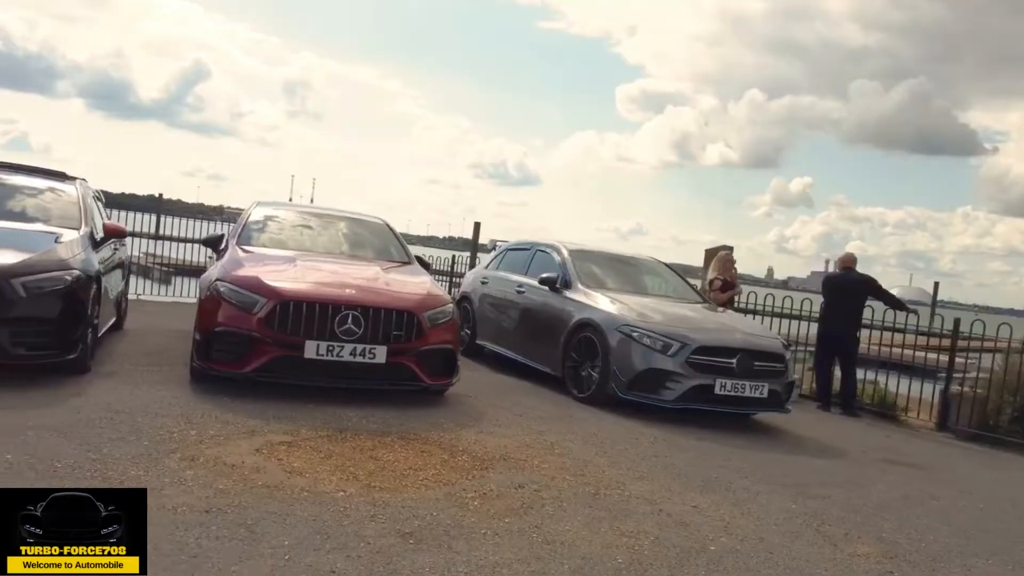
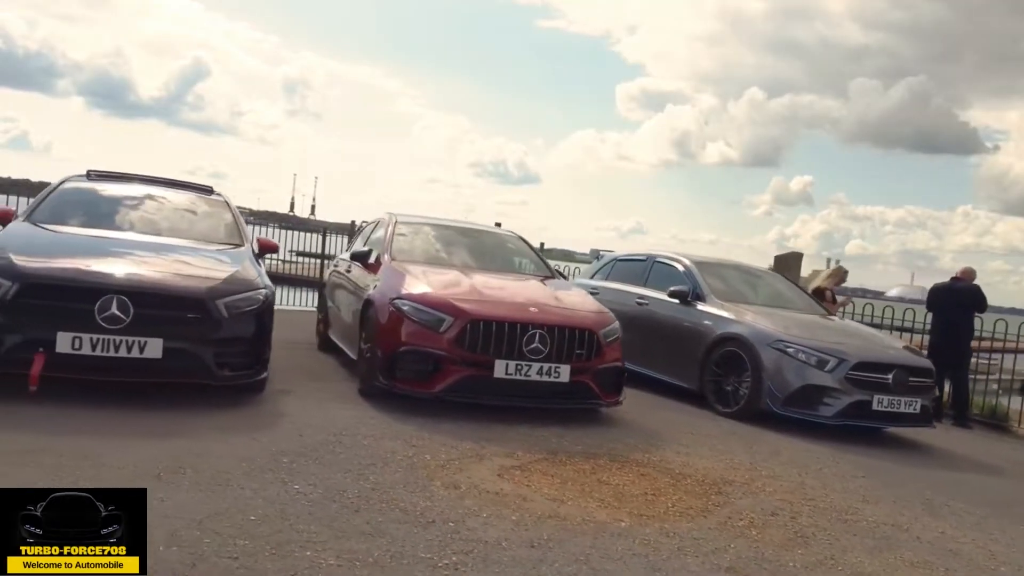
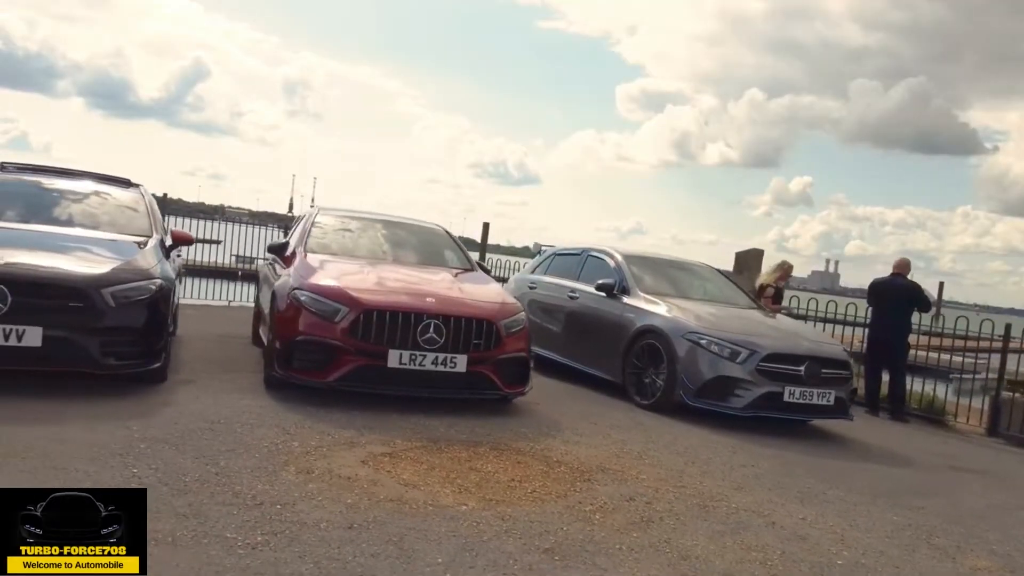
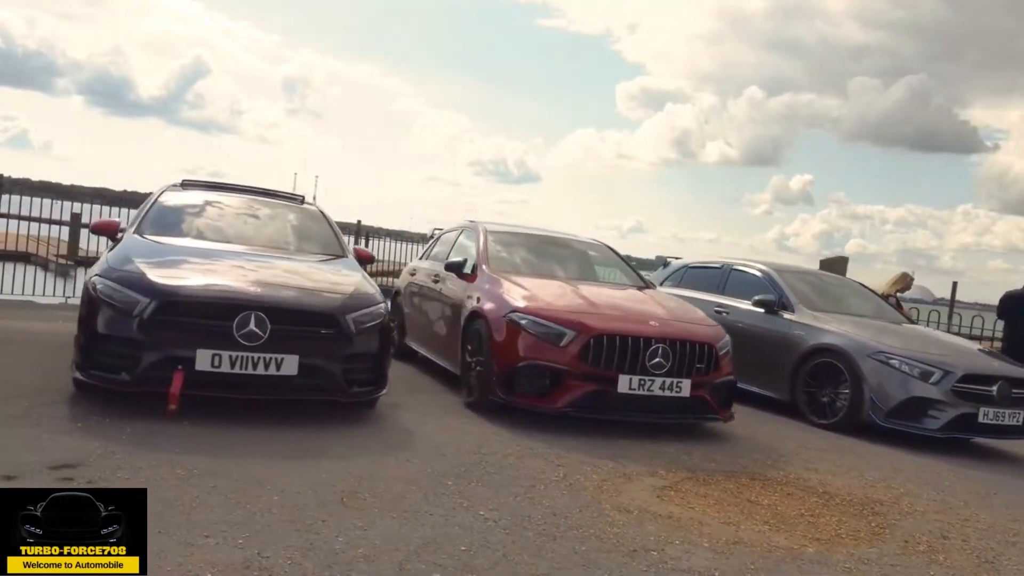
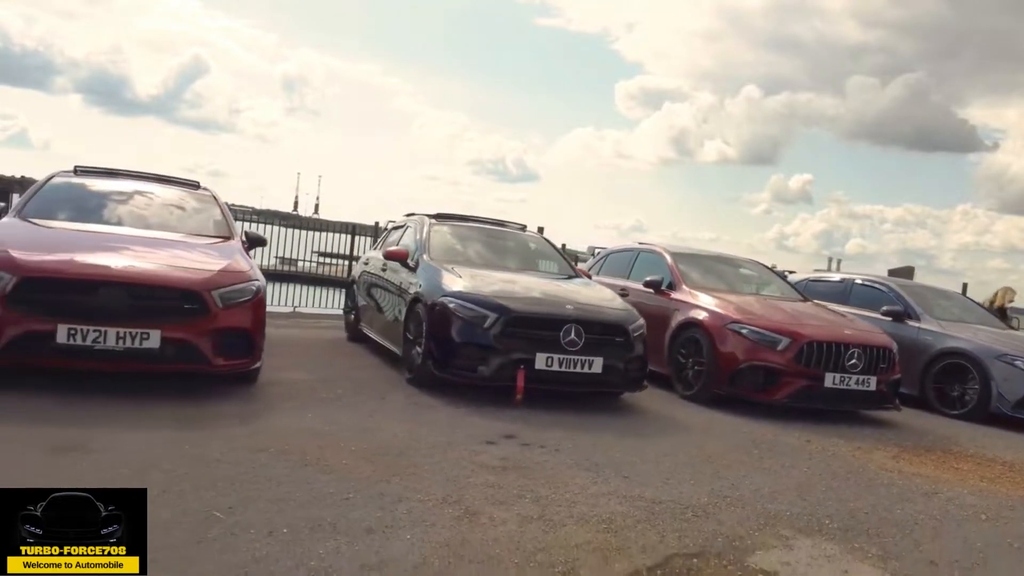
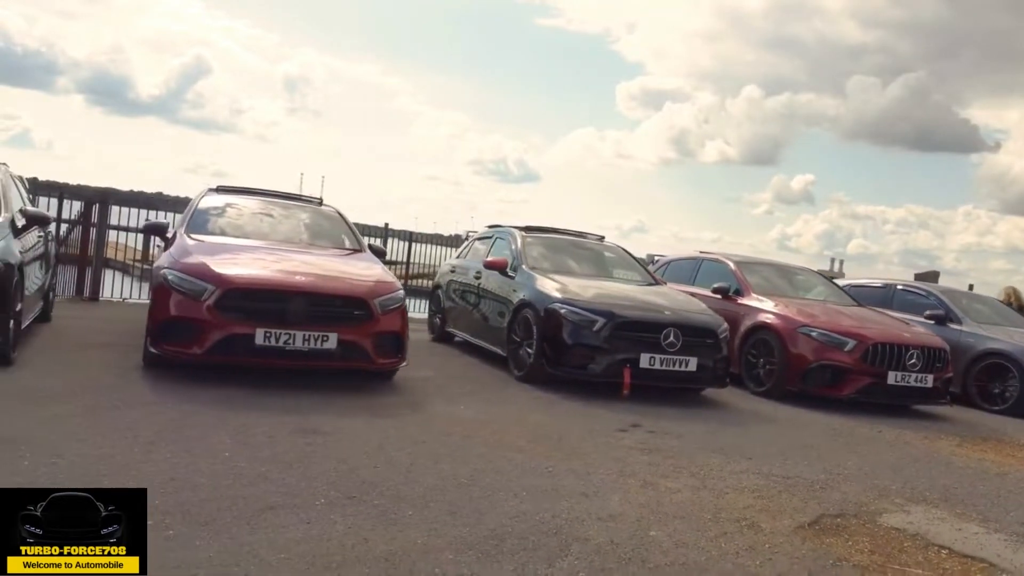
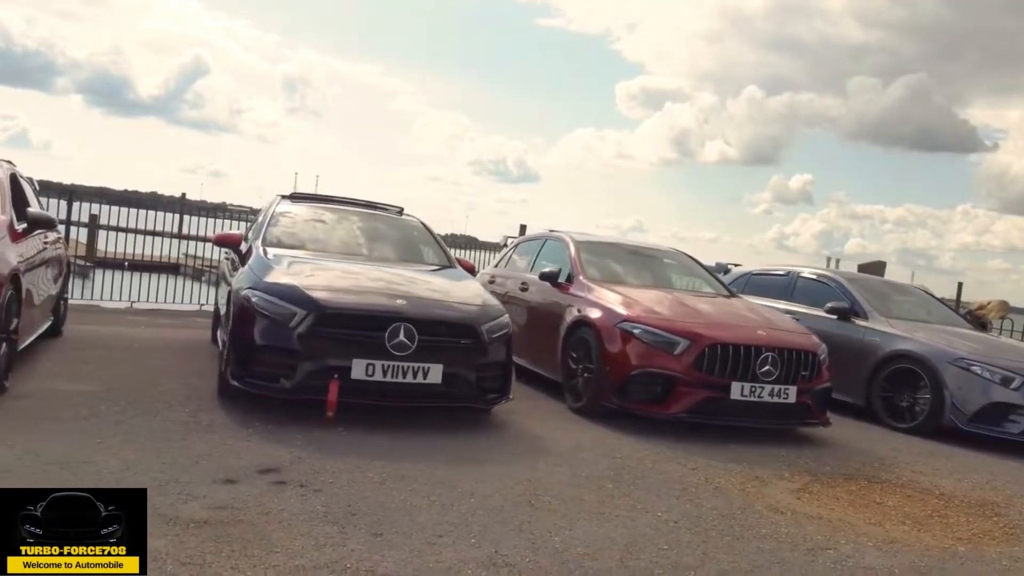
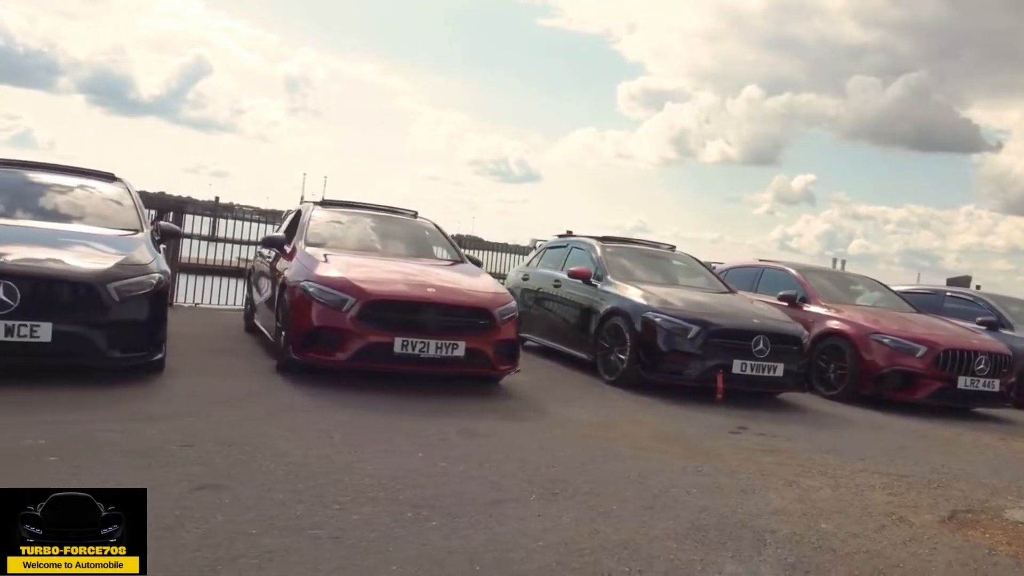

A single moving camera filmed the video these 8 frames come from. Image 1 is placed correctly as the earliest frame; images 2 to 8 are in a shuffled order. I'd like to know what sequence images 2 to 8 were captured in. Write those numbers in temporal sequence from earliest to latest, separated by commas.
3, 2, 4, 7, 5, 6, 8
